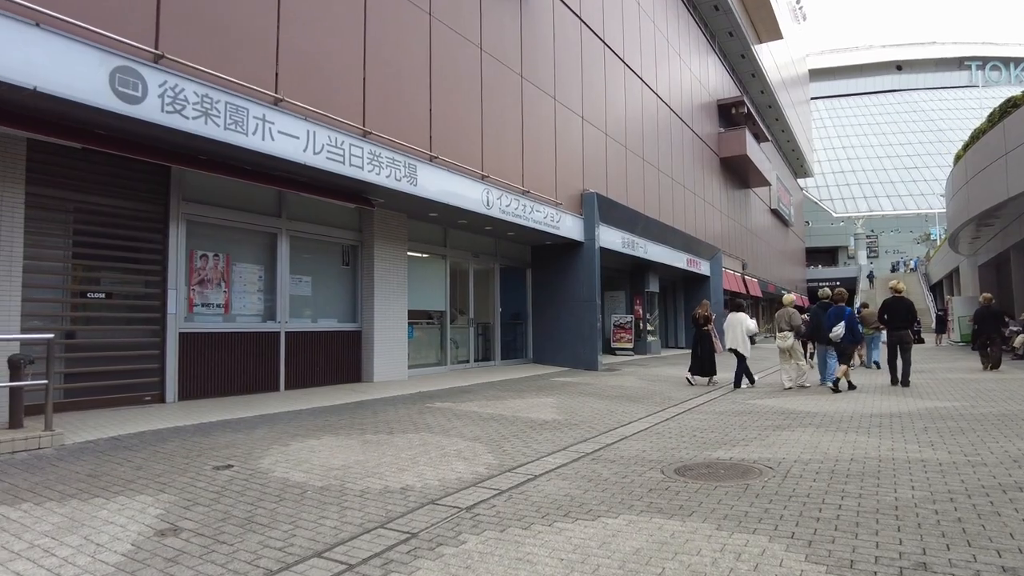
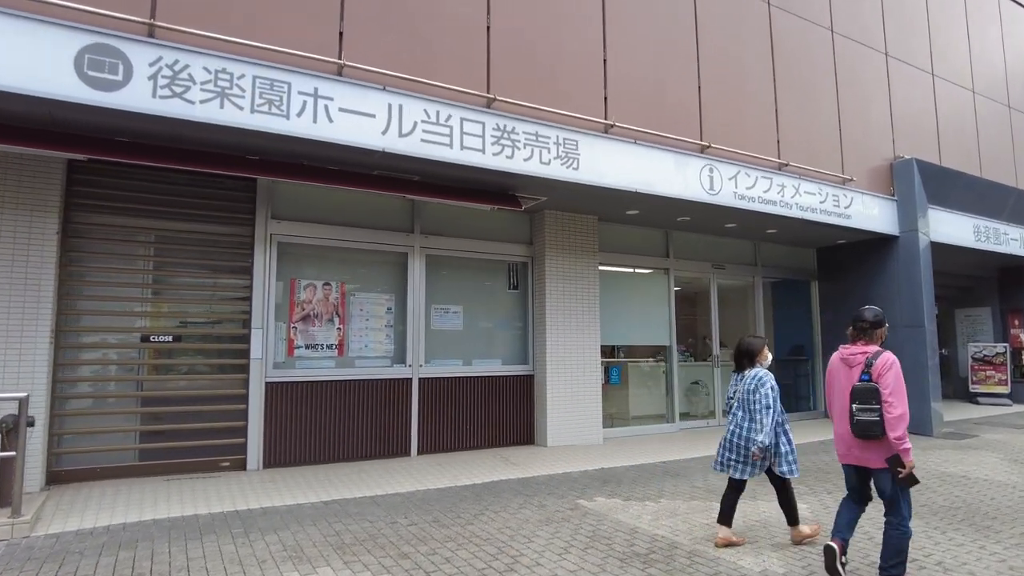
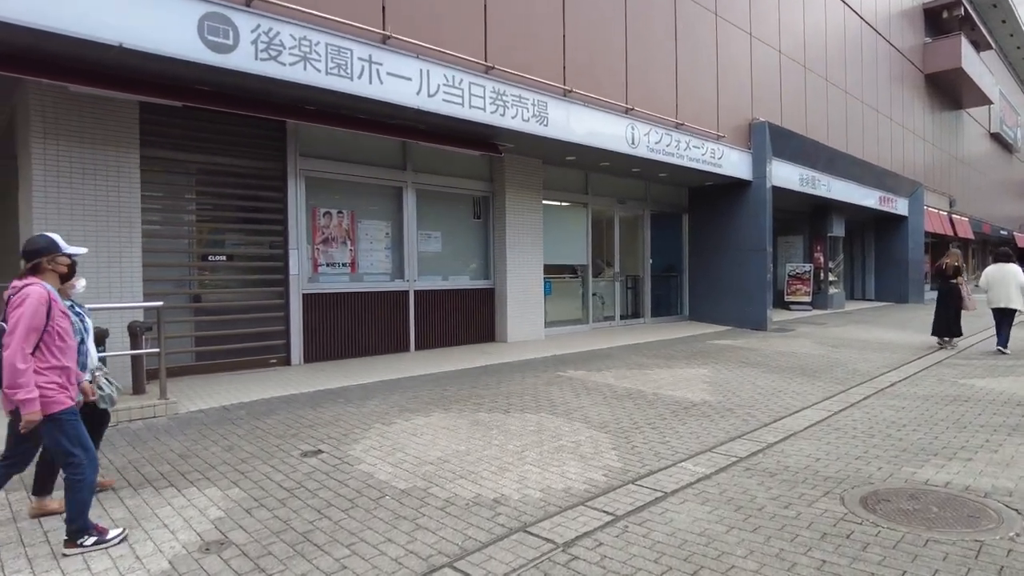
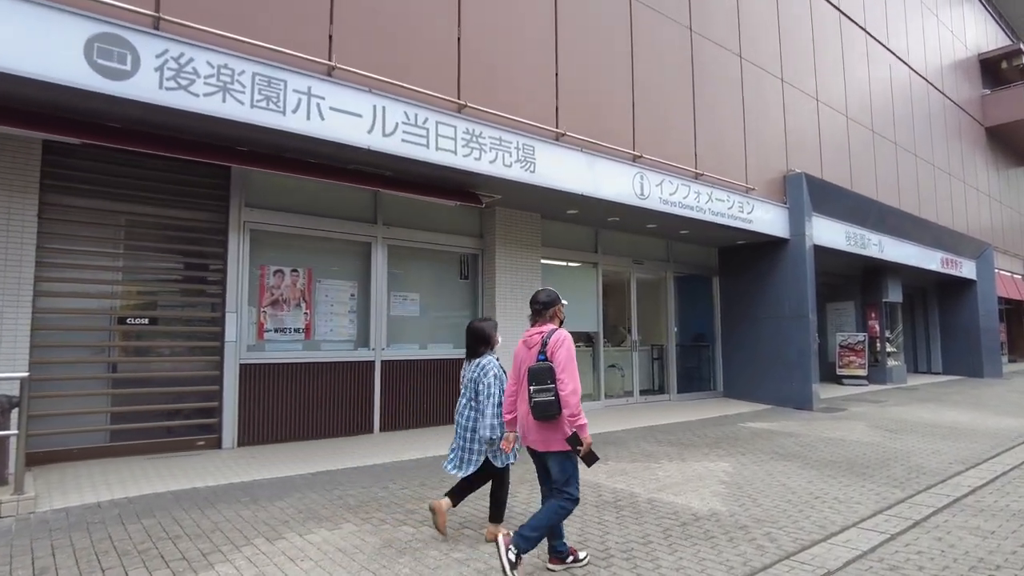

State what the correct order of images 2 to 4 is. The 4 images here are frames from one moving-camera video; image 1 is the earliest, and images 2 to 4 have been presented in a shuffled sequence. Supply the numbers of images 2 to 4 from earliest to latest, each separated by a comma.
3, 4, 2
